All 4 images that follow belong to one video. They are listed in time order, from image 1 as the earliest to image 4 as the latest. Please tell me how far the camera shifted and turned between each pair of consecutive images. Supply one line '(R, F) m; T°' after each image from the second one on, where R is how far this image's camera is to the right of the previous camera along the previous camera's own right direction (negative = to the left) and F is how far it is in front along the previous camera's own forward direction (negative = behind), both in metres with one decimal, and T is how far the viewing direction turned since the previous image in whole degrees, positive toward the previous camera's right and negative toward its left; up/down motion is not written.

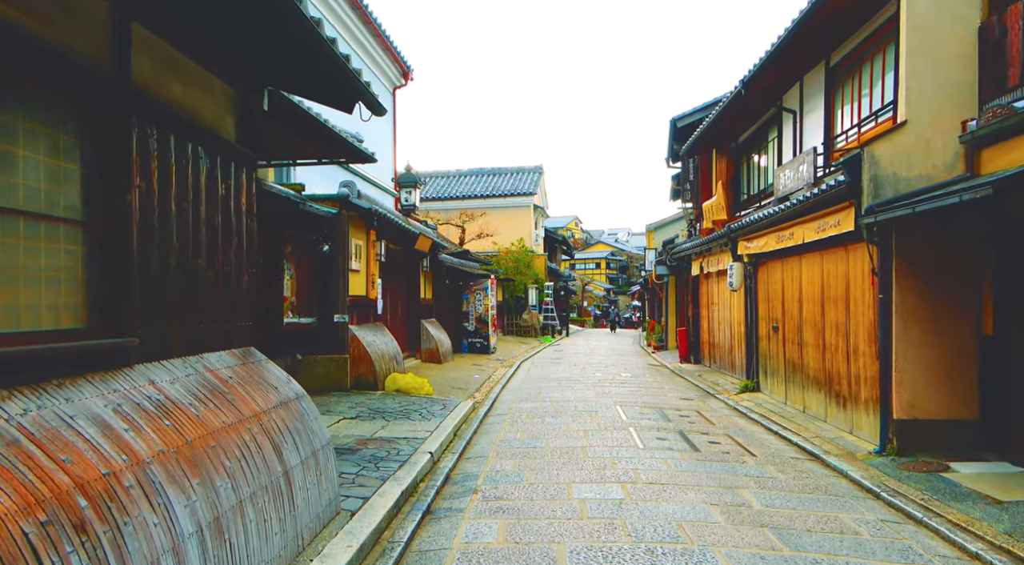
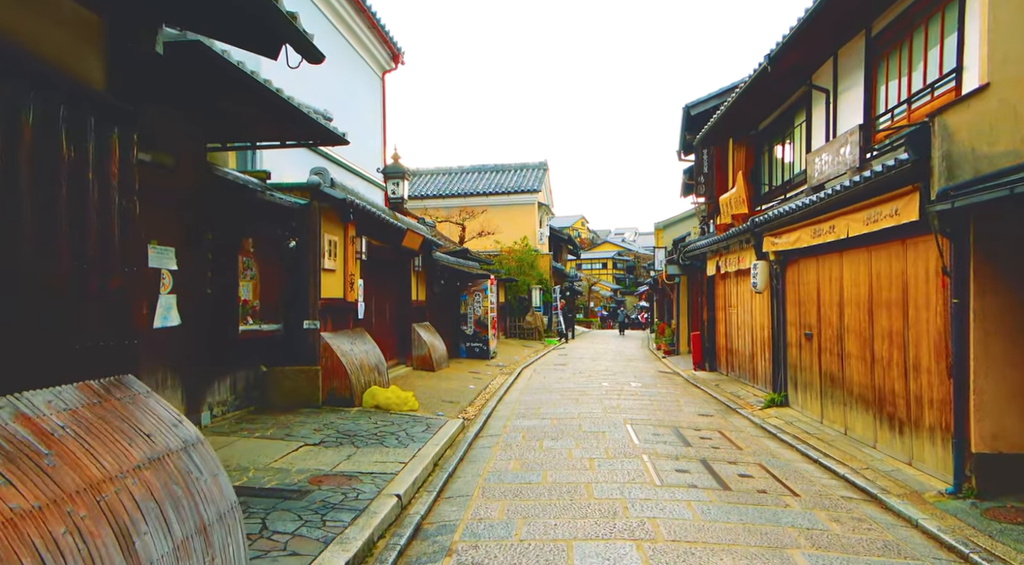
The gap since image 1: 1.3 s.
(+0.2, +1.6) m; -1°
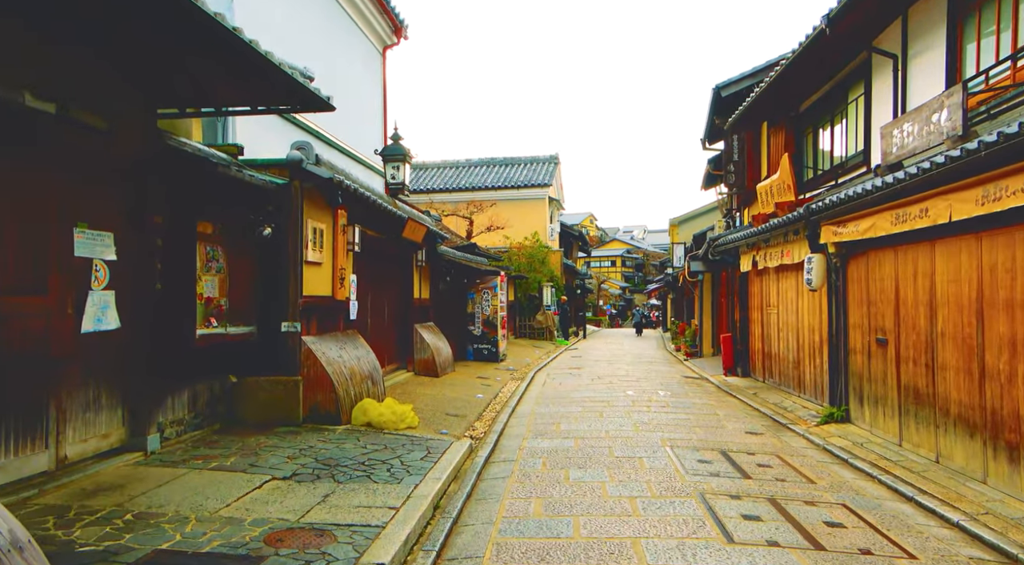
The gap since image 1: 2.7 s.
(-0.1, +1.8) m; -1°
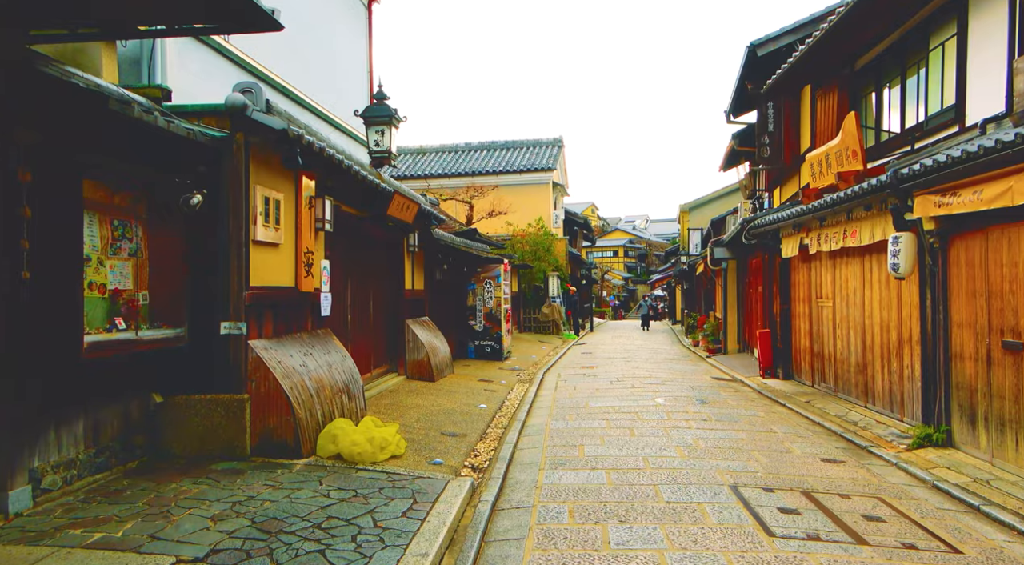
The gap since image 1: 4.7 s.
(-0.1, +2.3) m; 0°
